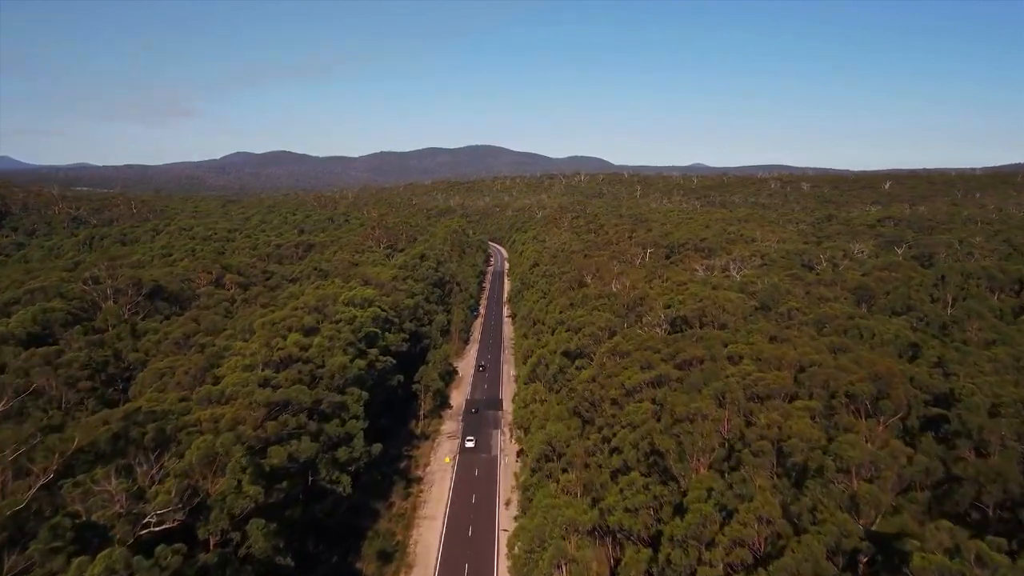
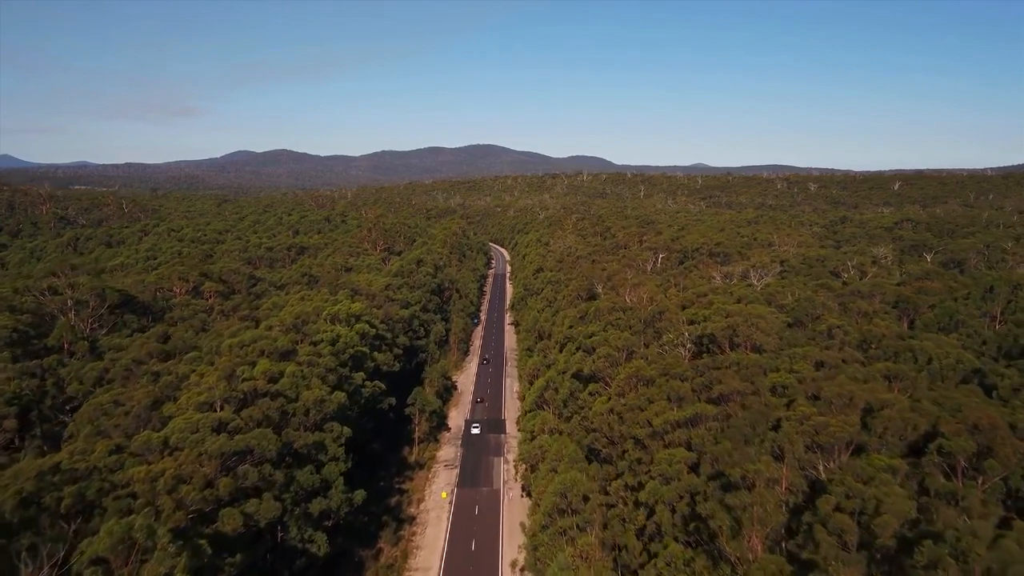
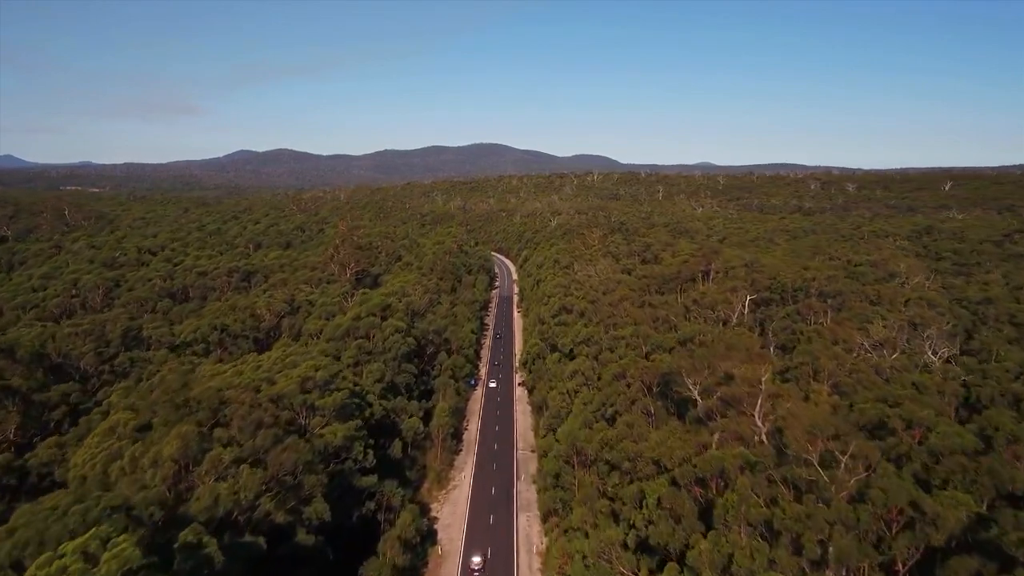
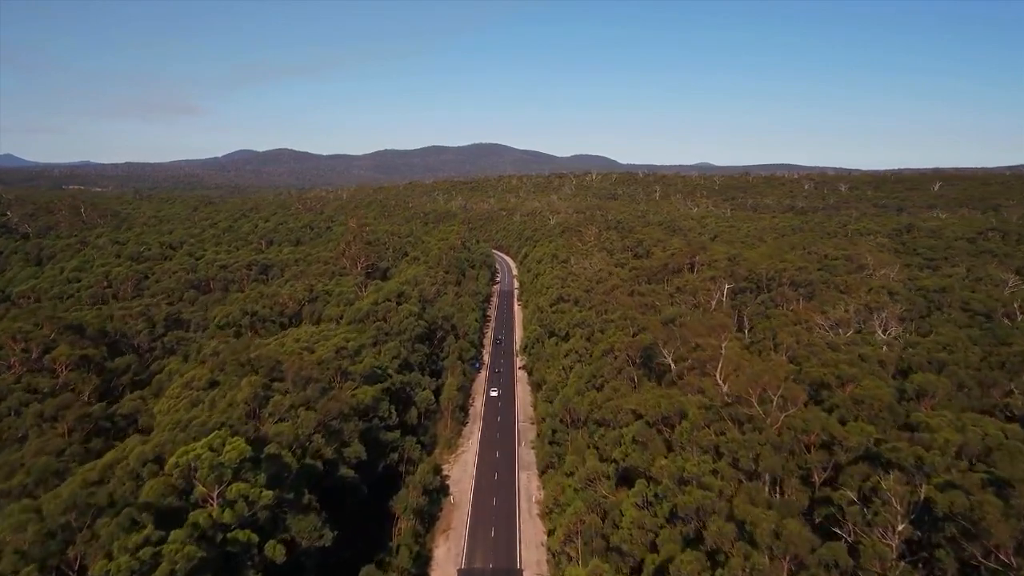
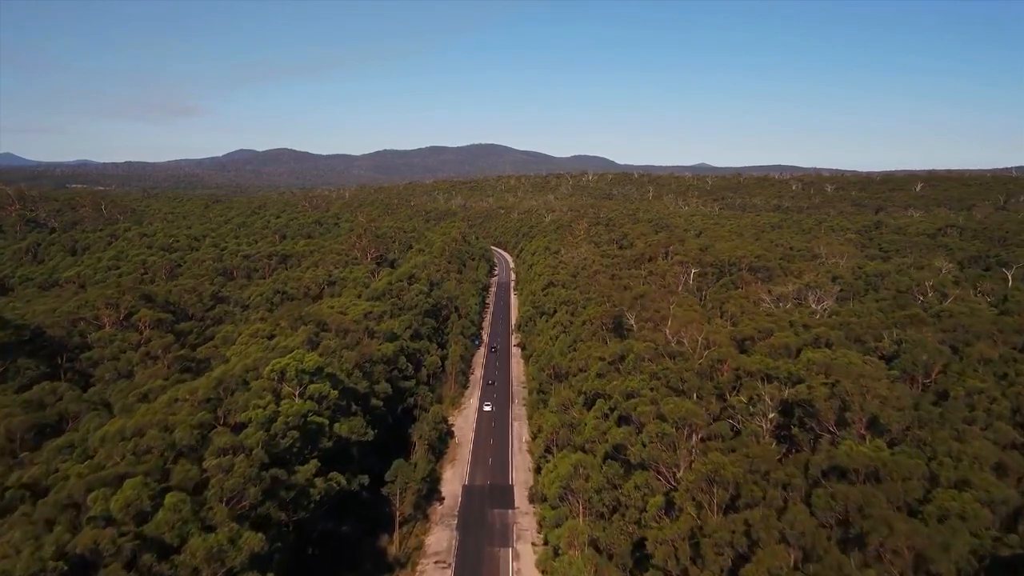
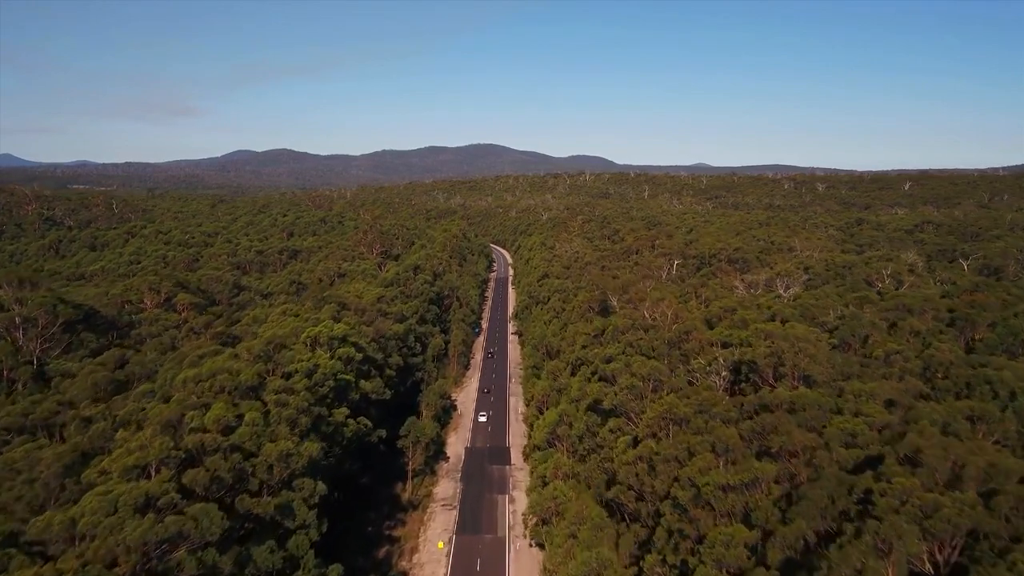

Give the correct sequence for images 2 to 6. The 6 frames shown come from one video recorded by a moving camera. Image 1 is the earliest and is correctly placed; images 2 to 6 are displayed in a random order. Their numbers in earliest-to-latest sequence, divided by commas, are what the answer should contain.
2, 6, 5, 4, 3
